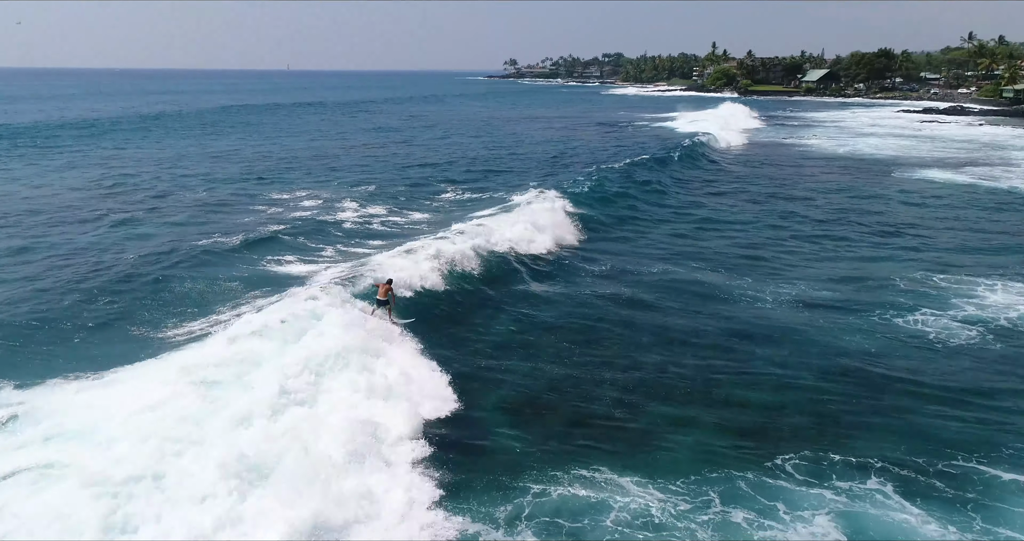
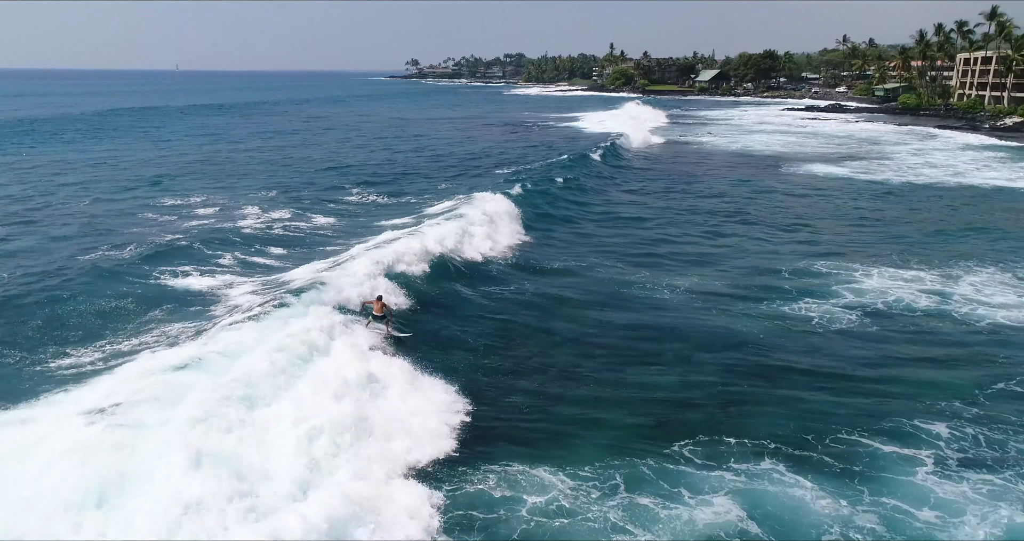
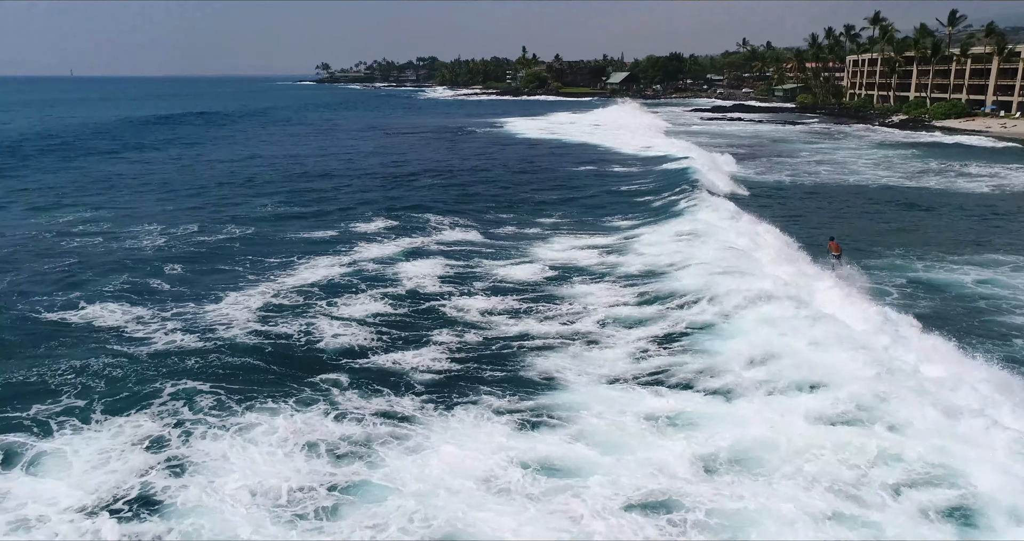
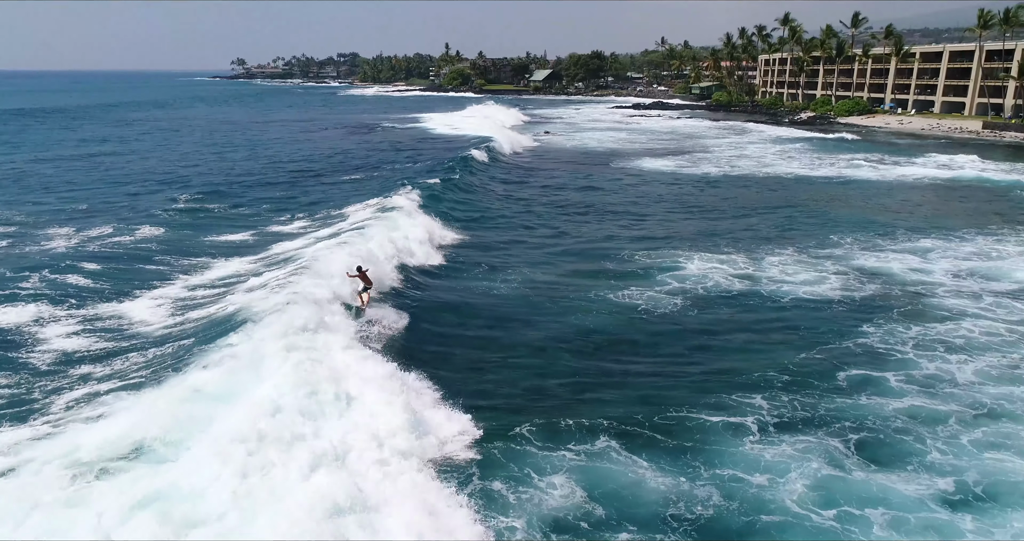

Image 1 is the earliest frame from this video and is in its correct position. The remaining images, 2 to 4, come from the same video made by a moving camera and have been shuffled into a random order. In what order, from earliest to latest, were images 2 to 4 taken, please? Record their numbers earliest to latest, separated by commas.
2, 4, 3
